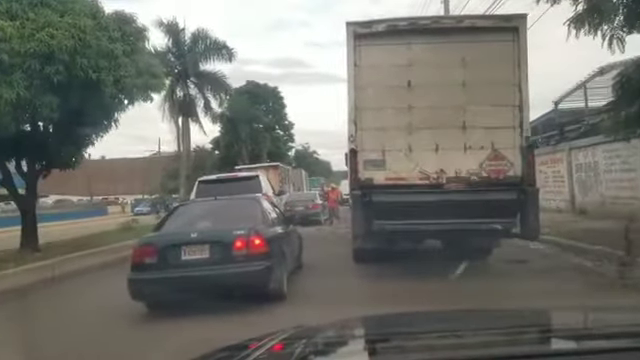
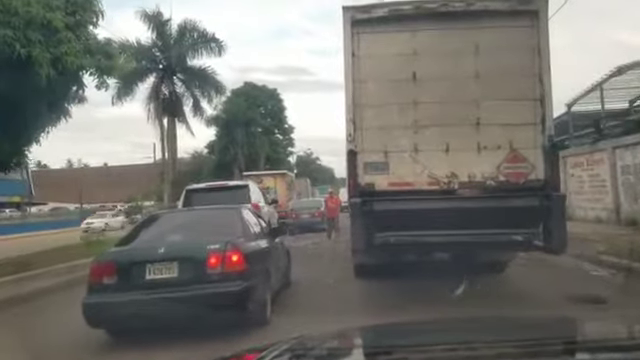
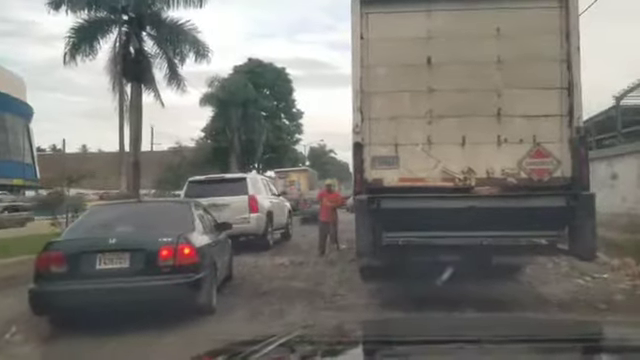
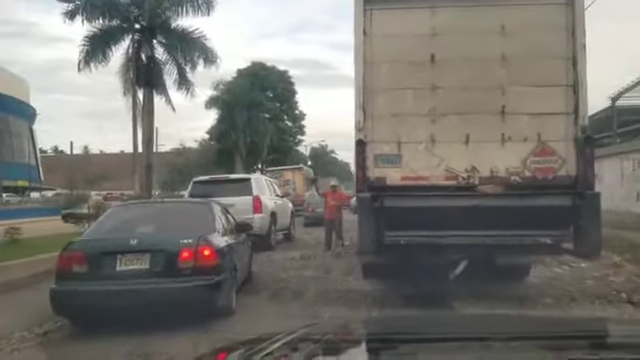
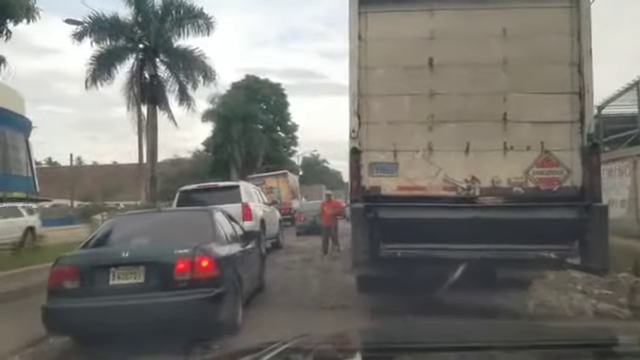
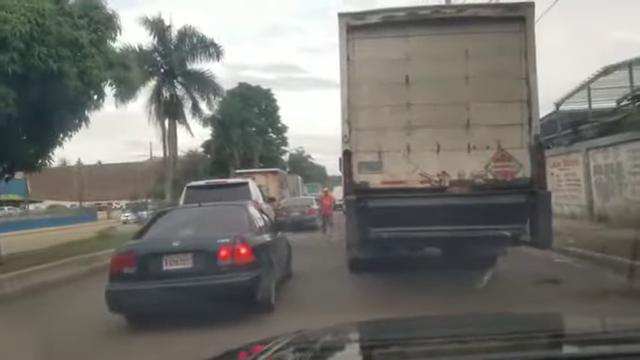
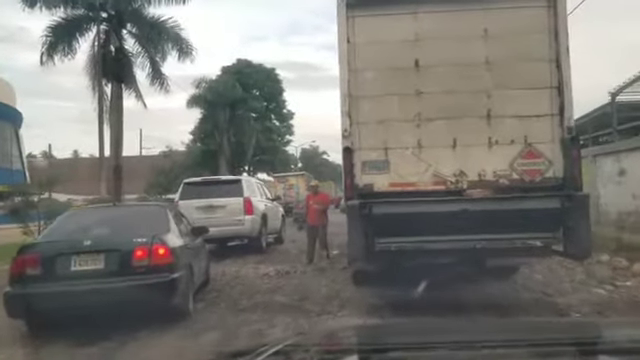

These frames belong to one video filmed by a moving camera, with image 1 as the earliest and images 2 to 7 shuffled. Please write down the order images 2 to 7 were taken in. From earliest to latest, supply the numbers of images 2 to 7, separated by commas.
6, 2, 5, 4, 3, 7
